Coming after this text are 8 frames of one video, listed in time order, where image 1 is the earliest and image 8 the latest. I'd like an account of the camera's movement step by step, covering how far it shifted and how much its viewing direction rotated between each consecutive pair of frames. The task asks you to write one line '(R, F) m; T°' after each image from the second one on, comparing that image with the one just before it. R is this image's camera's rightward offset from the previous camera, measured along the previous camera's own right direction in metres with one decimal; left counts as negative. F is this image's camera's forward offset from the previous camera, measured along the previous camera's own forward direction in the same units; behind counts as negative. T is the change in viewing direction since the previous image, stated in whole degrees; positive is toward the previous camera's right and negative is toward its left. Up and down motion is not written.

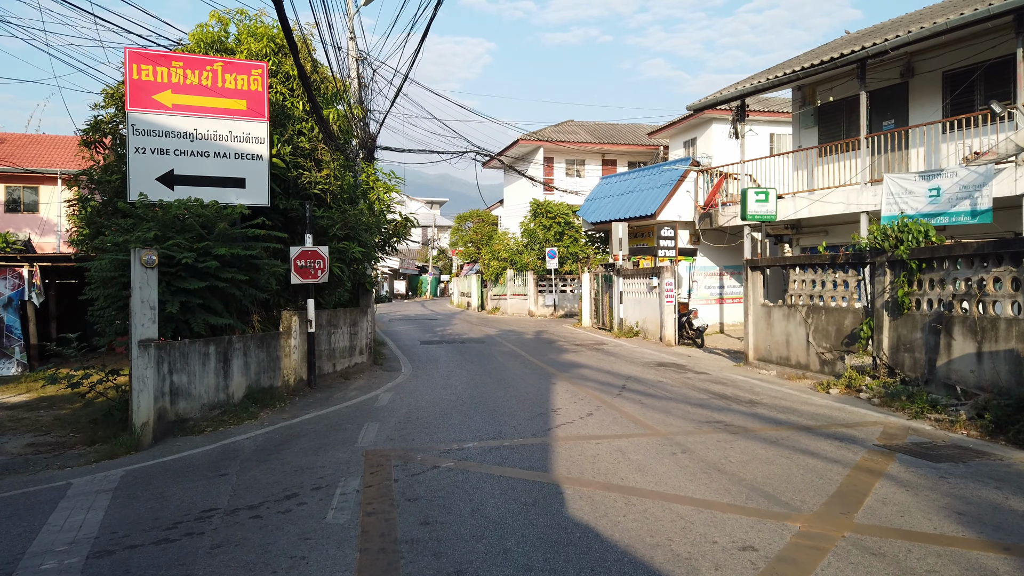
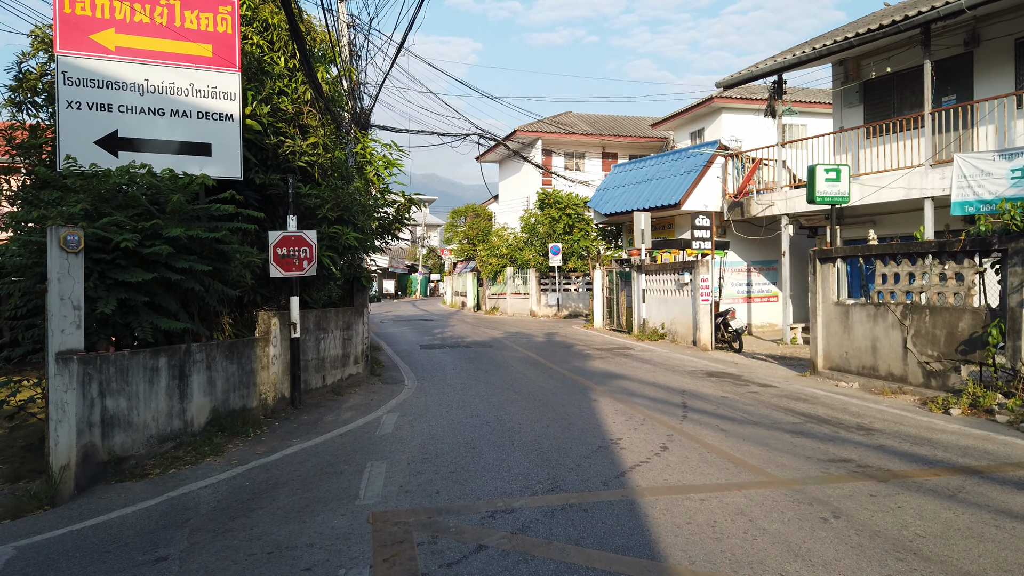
(-0.6, +2.2) m; +1°
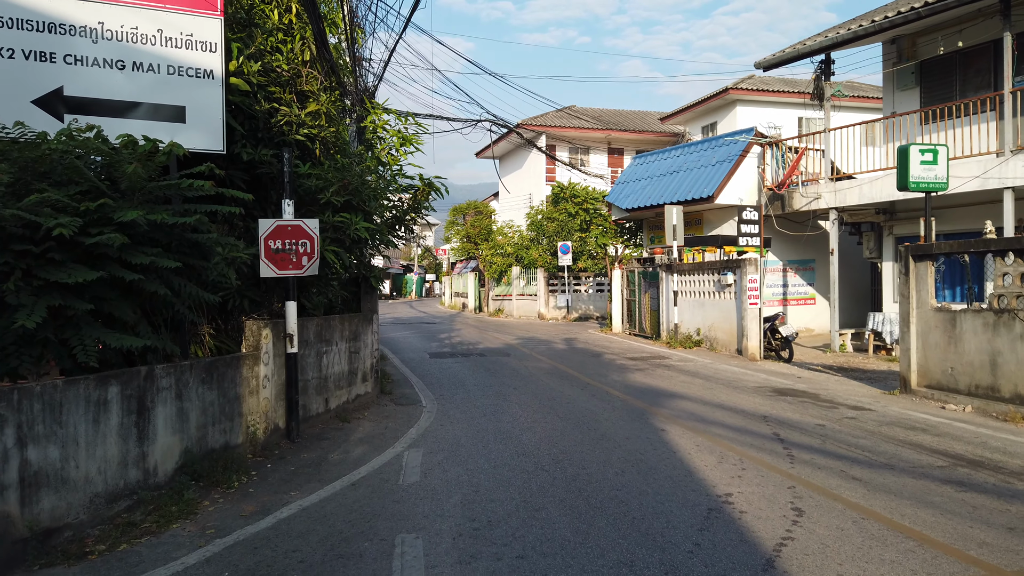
(-0.6, +1.8) m; +1°
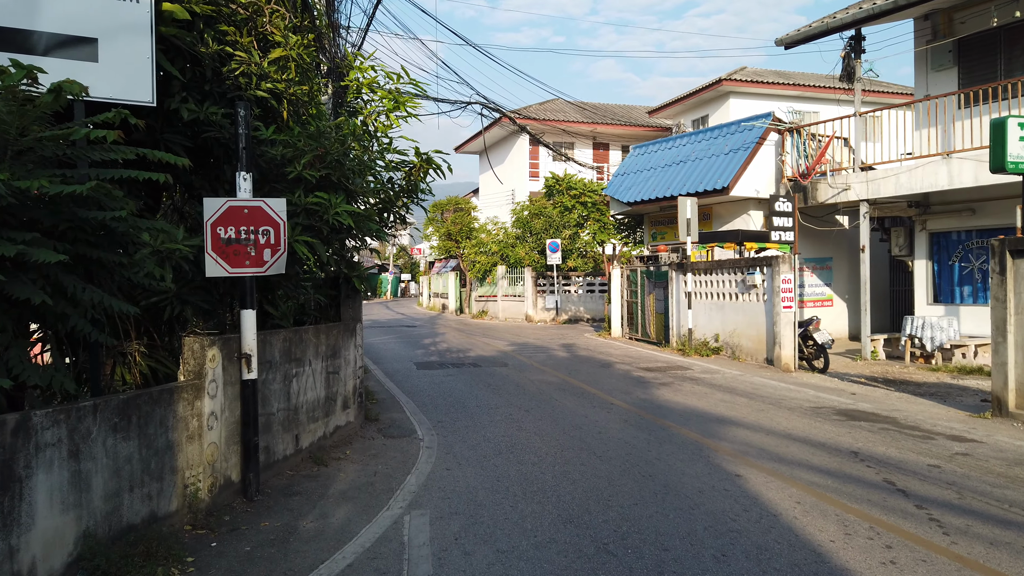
(-0.4, +1.8) m; +2°
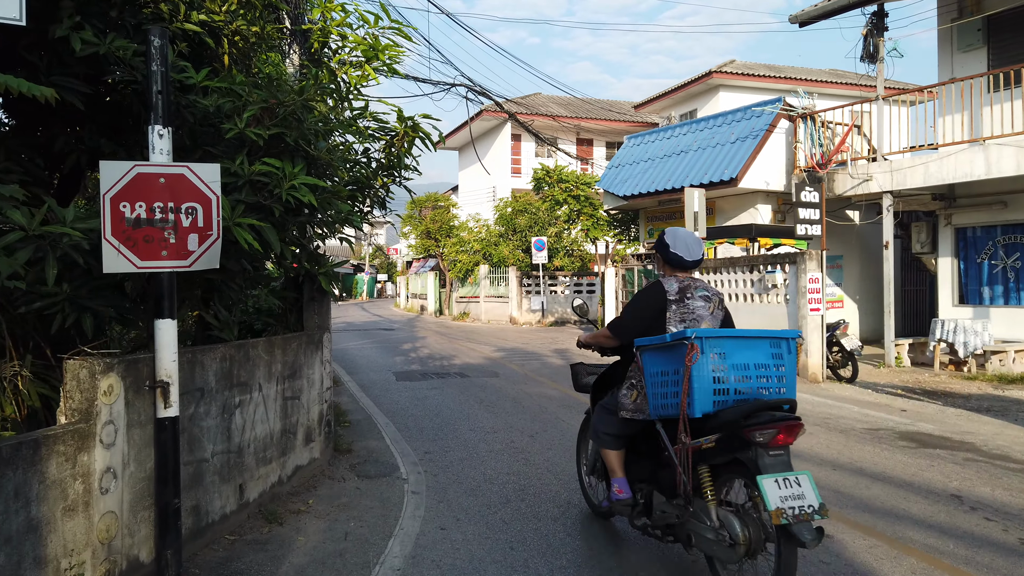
(-0.2, +1.5) m; +2°
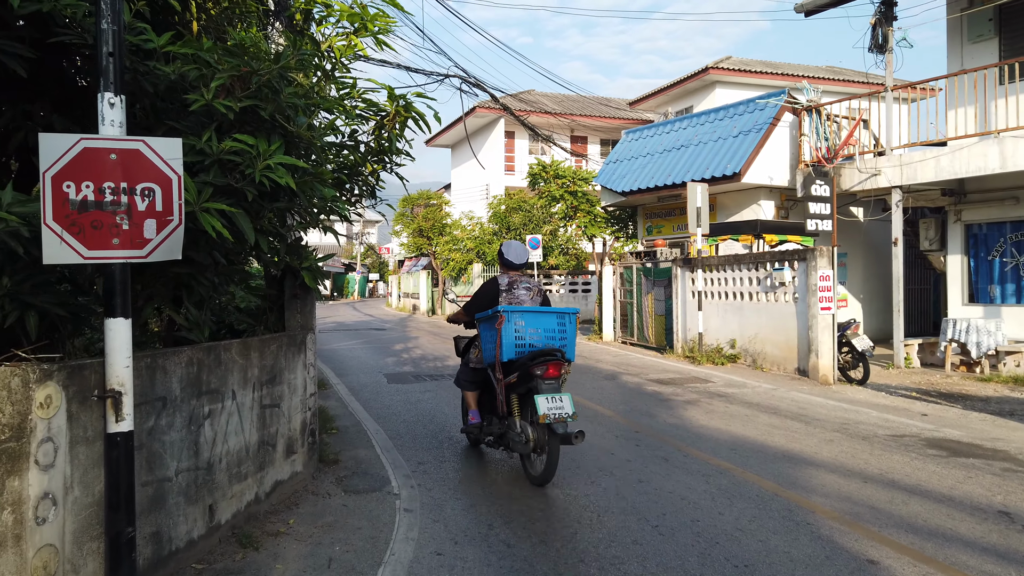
(-0.1, +0.5) m; +1°
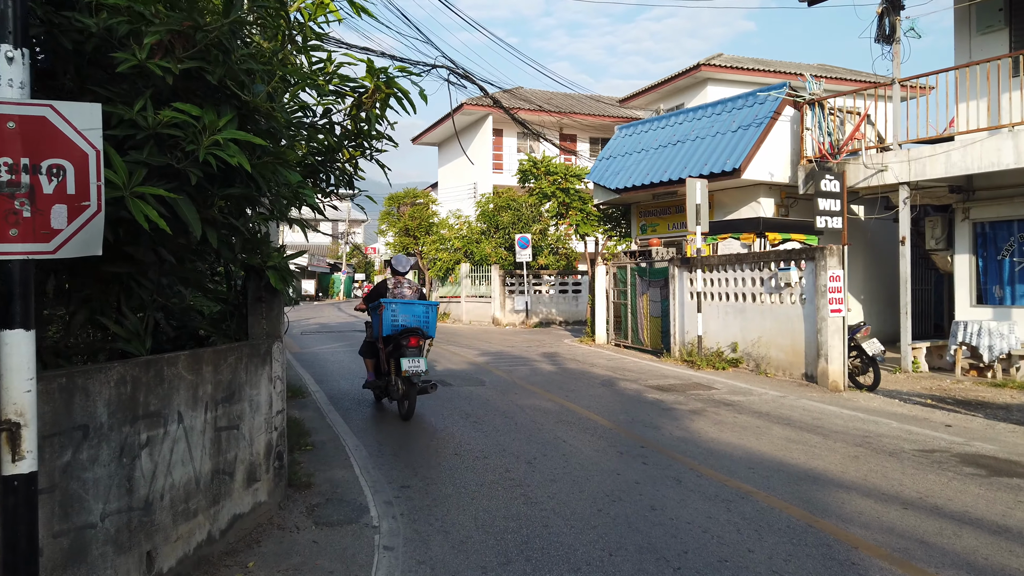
(-0.1, +0.7) m; +1°
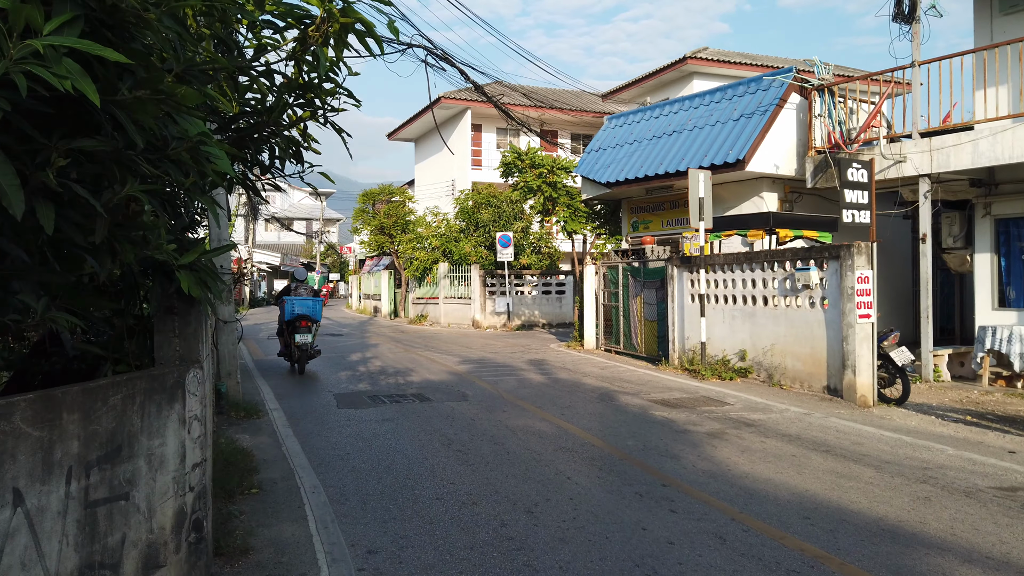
(-0.1, +1.2) m; +2°
